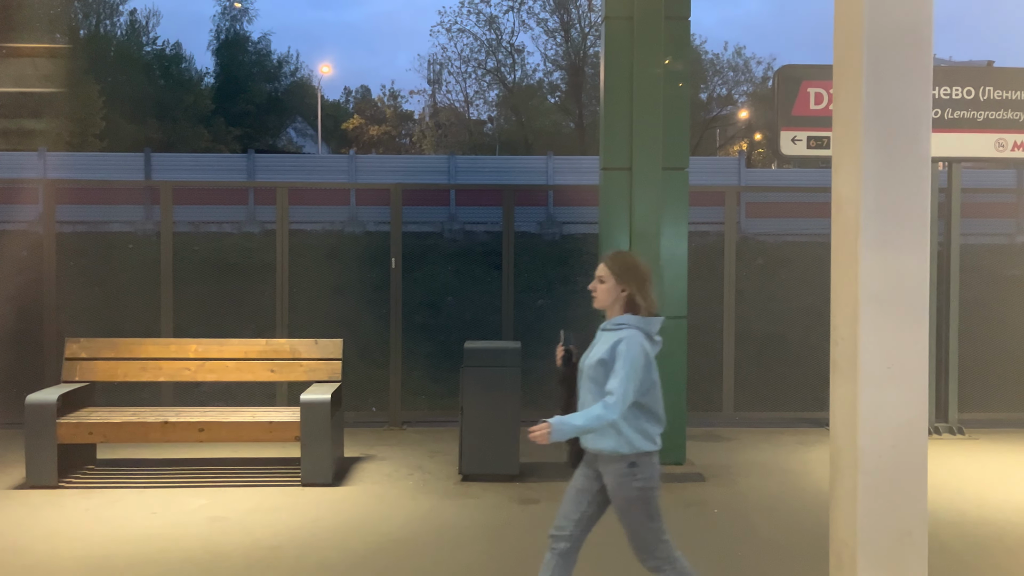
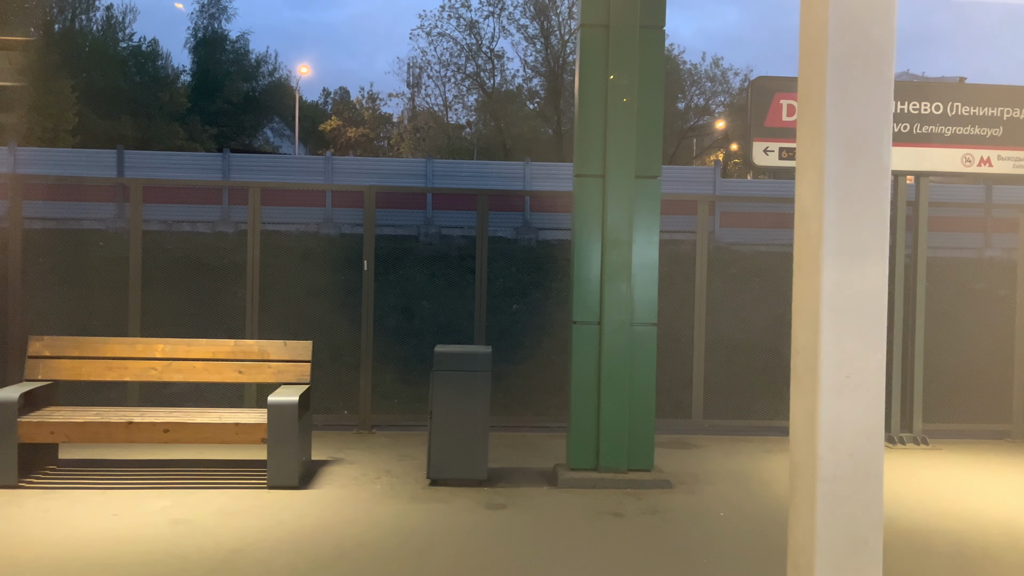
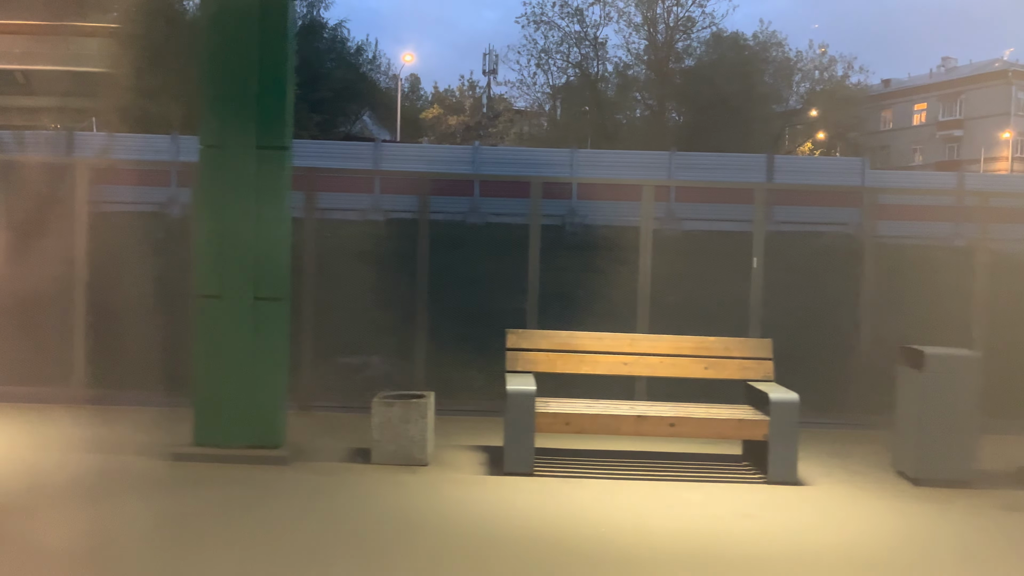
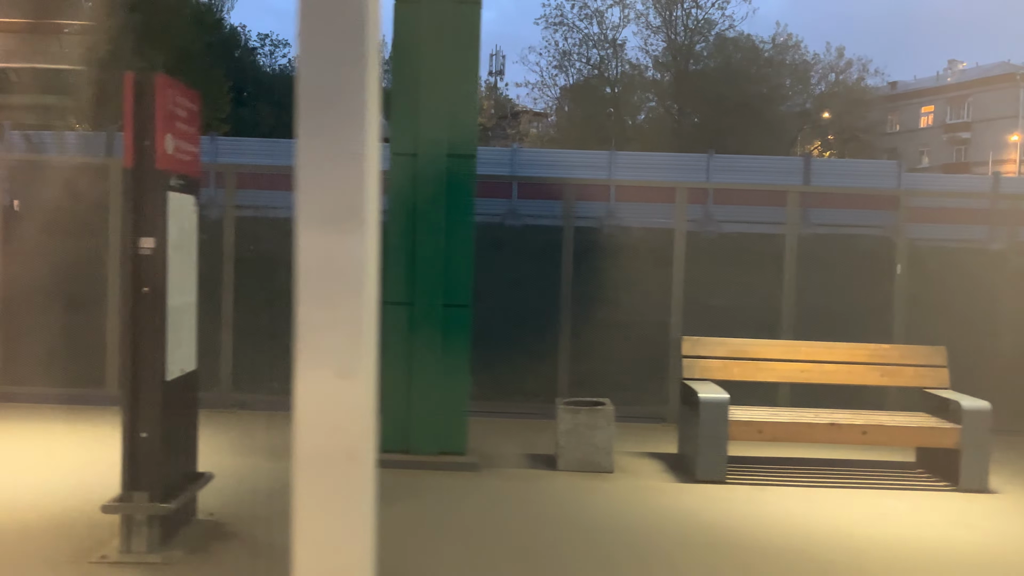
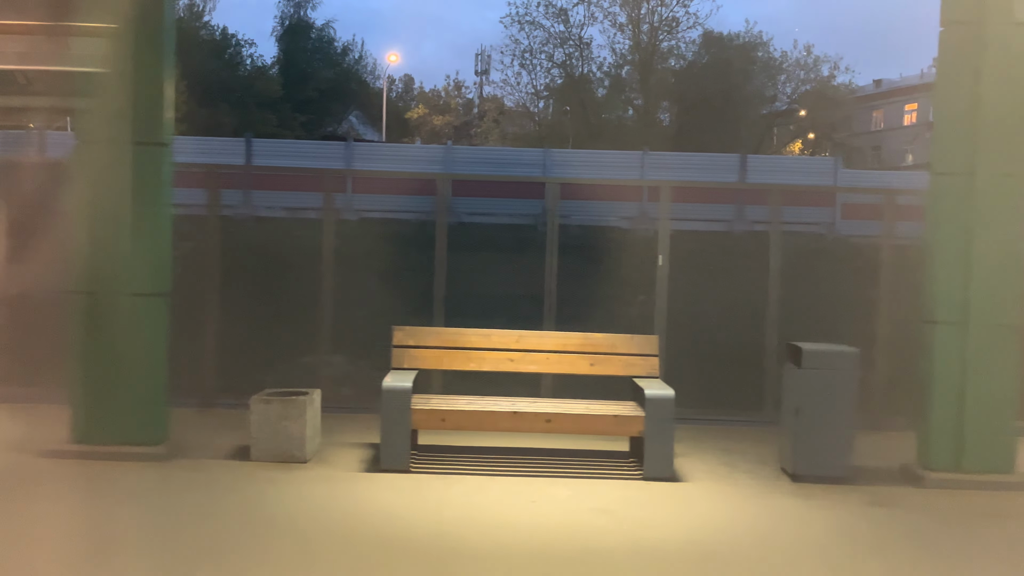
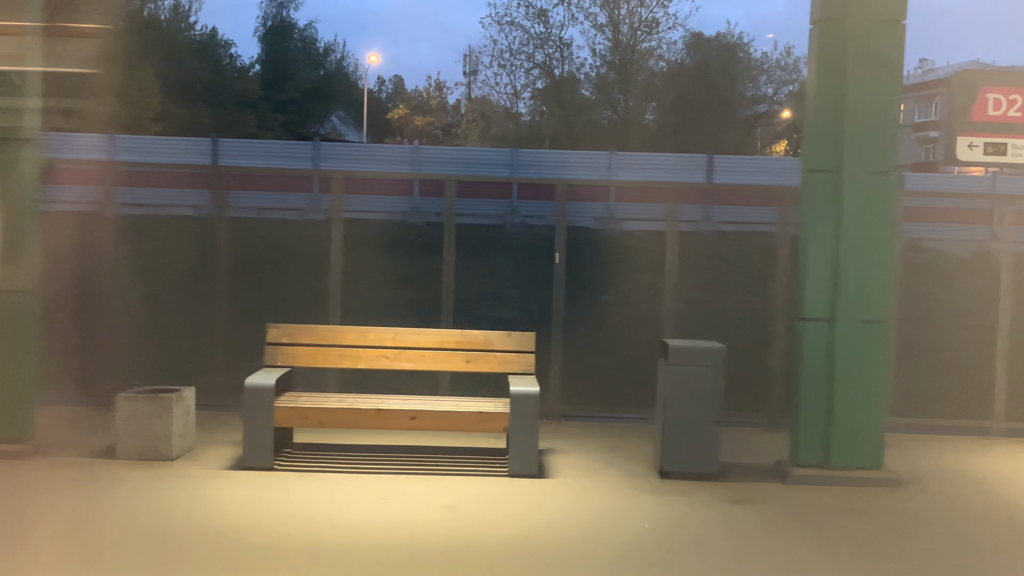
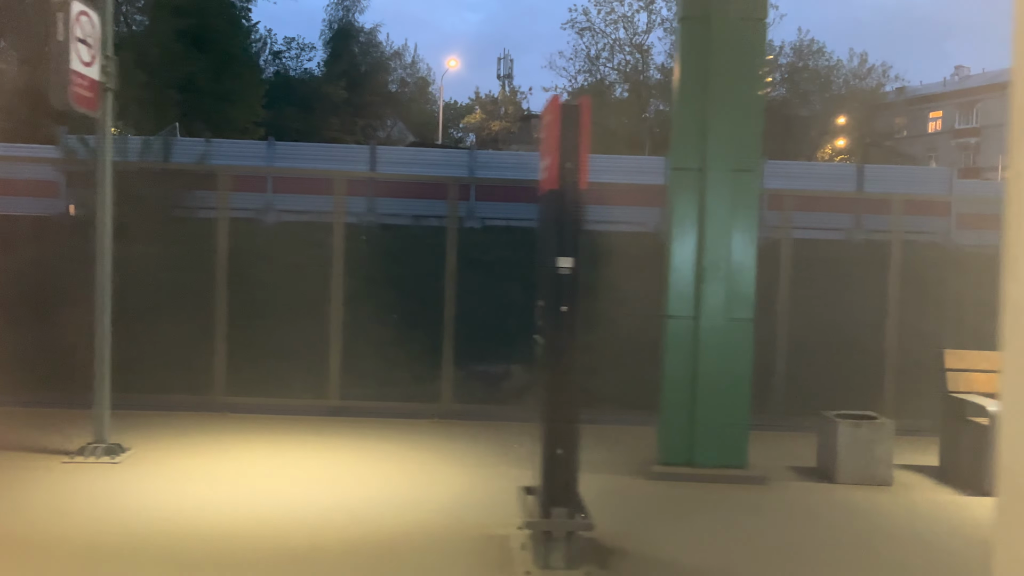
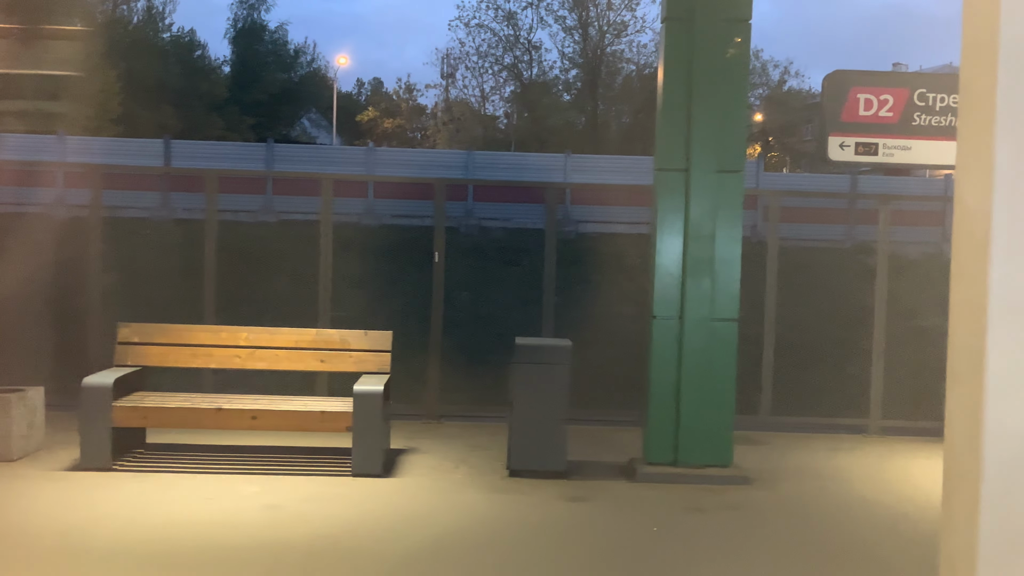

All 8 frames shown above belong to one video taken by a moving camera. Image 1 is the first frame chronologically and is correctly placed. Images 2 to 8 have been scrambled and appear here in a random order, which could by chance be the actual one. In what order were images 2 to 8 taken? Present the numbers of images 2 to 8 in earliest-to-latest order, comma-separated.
2, 8, 6, 5, 3, 4, 7
